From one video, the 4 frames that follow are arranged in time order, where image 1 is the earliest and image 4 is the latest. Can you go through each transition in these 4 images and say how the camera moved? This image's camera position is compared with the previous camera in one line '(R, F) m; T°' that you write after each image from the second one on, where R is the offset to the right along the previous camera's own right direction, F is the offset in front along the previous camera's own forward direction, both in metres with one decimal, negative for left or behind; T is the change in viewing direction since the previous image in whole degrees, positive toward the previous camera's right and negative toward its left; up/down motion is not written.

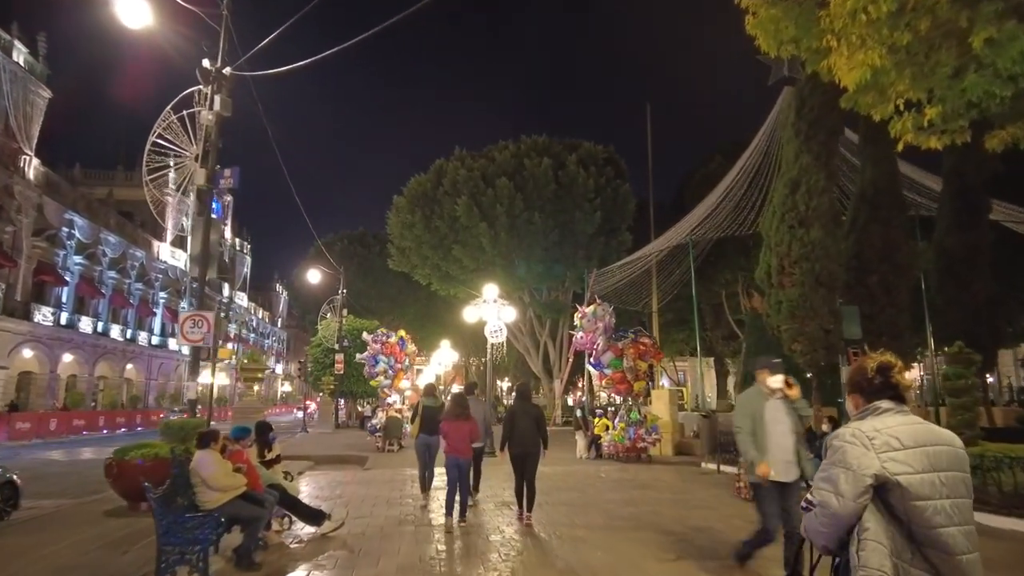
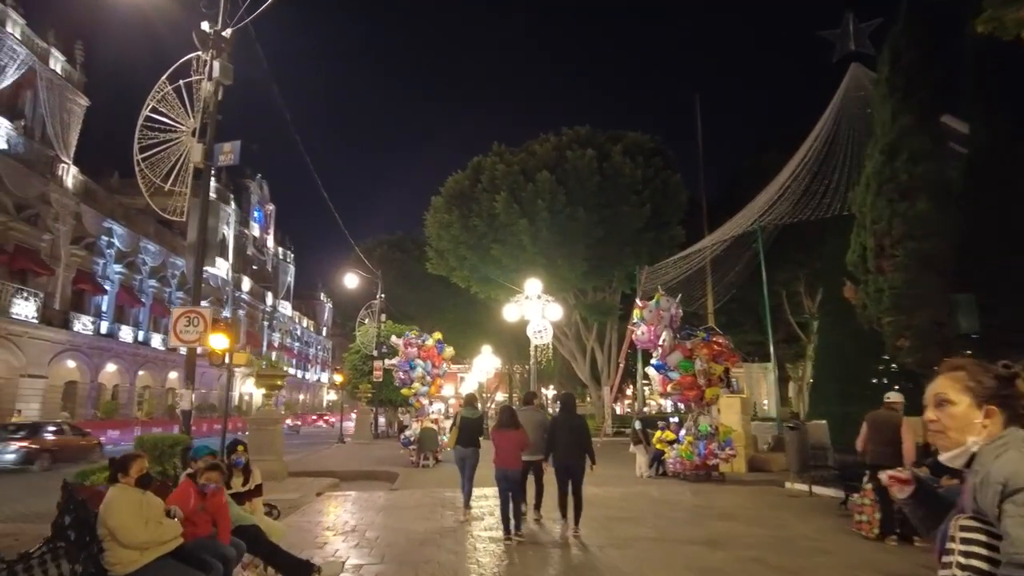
(0.0, +1.9) m; -3°
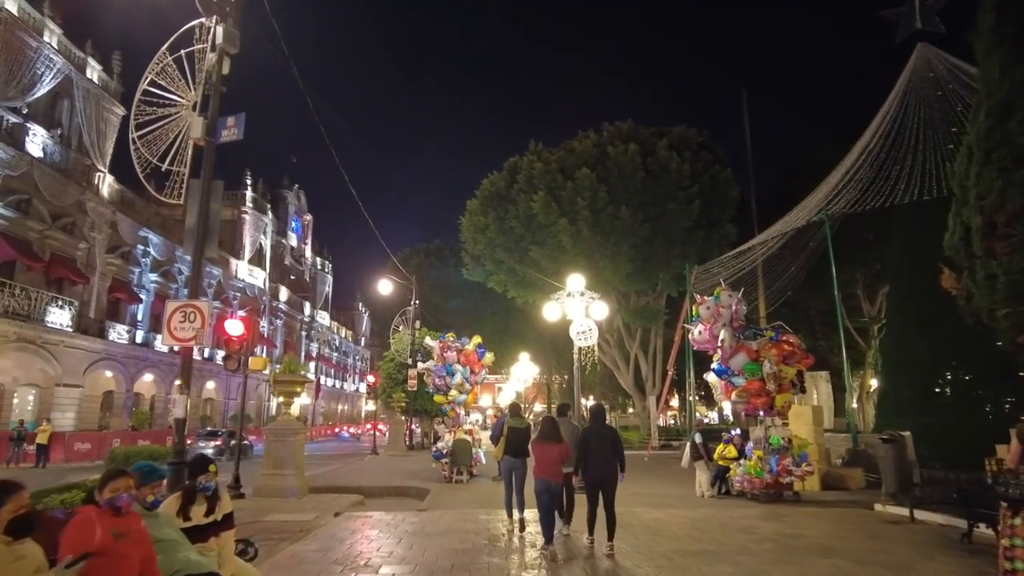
(-0.1, +1.5) m; -3°
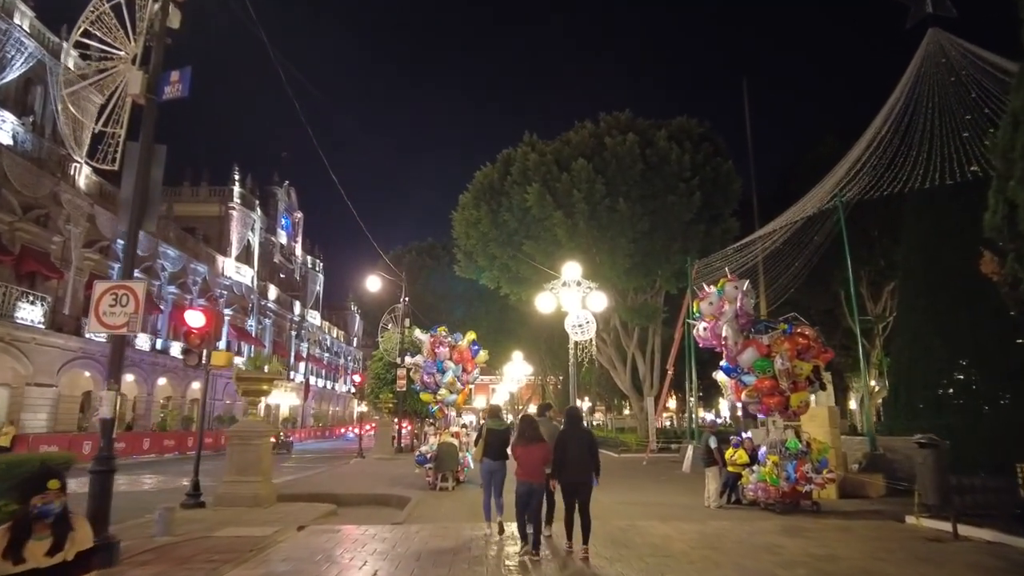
(+0.1, +1.2) m; 0°
